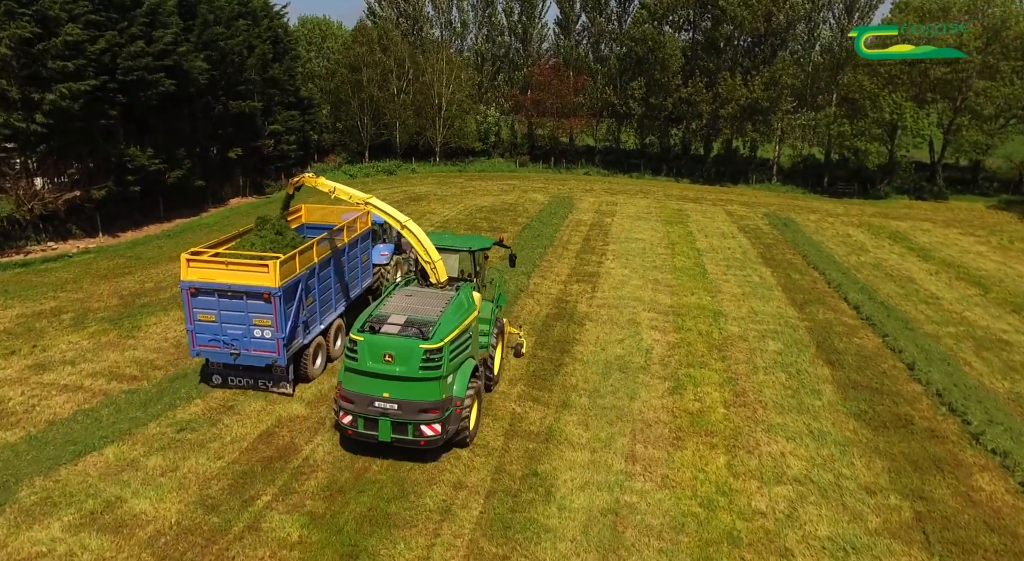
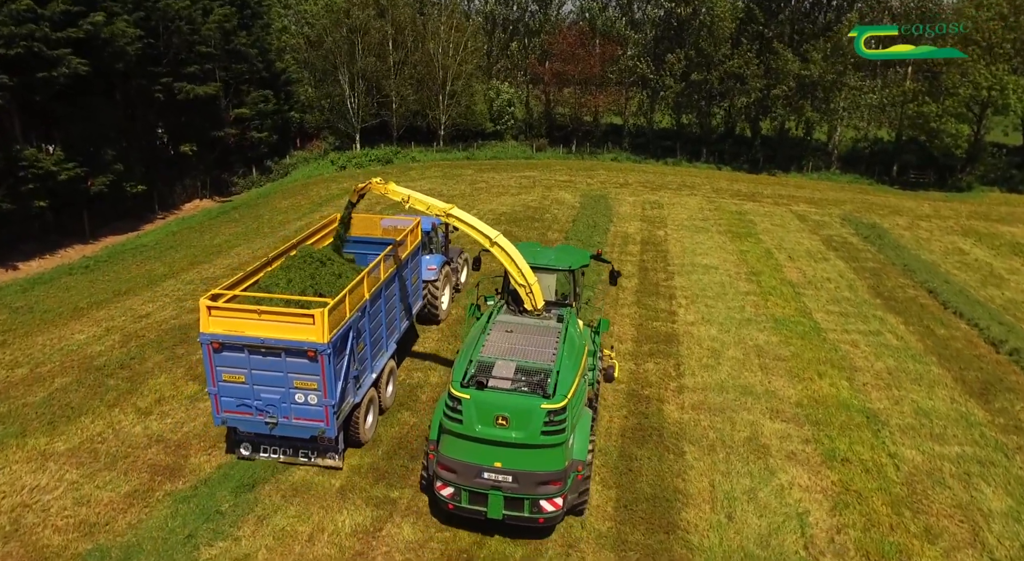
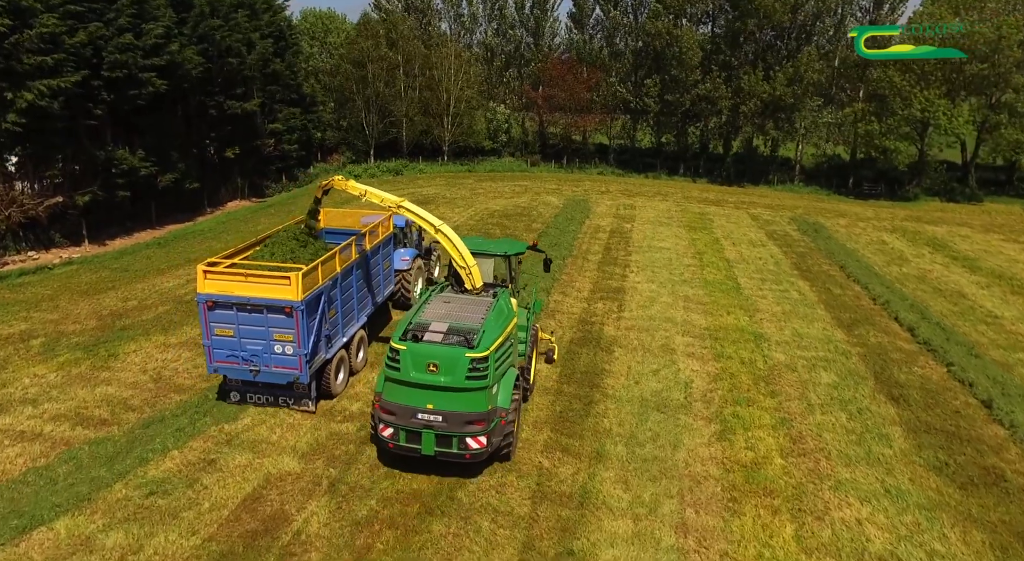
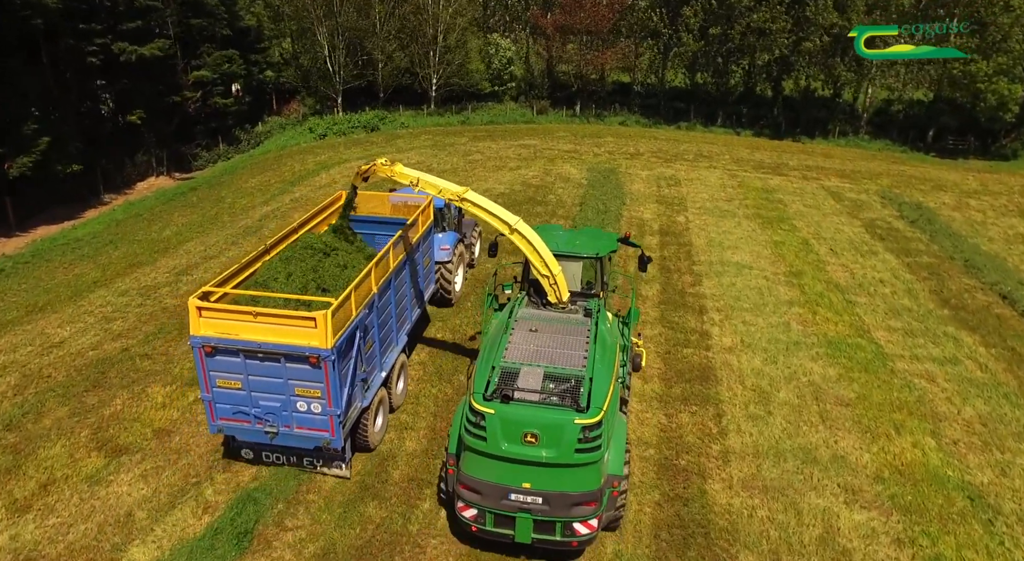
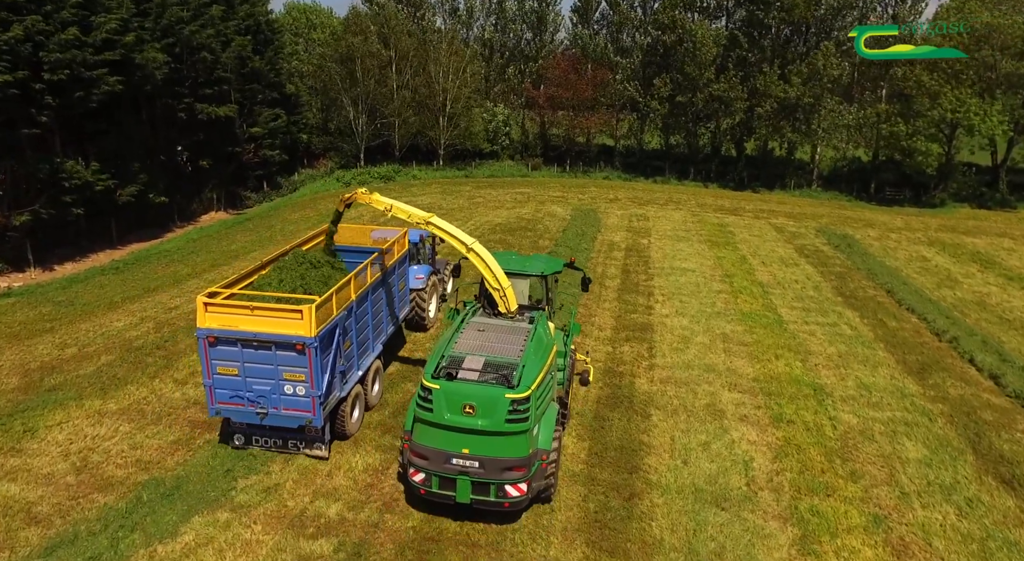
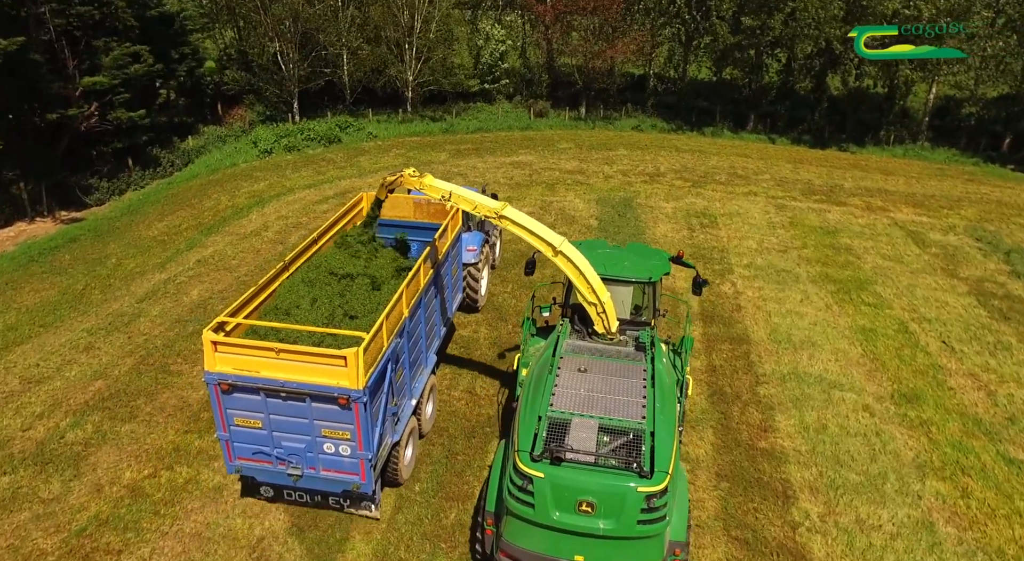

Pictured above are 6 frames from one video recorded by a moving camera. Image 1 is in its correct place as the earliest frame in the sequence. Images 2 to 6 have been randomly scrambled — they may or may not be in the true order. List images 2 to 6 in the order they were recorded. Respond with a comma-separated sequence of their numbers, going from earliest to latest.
3, 5, 2, 4, 6
